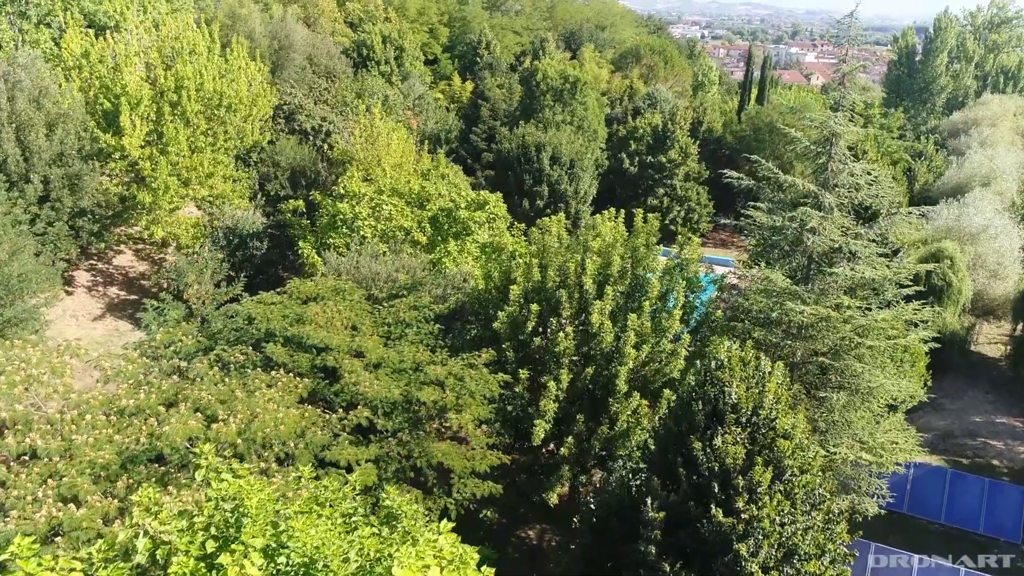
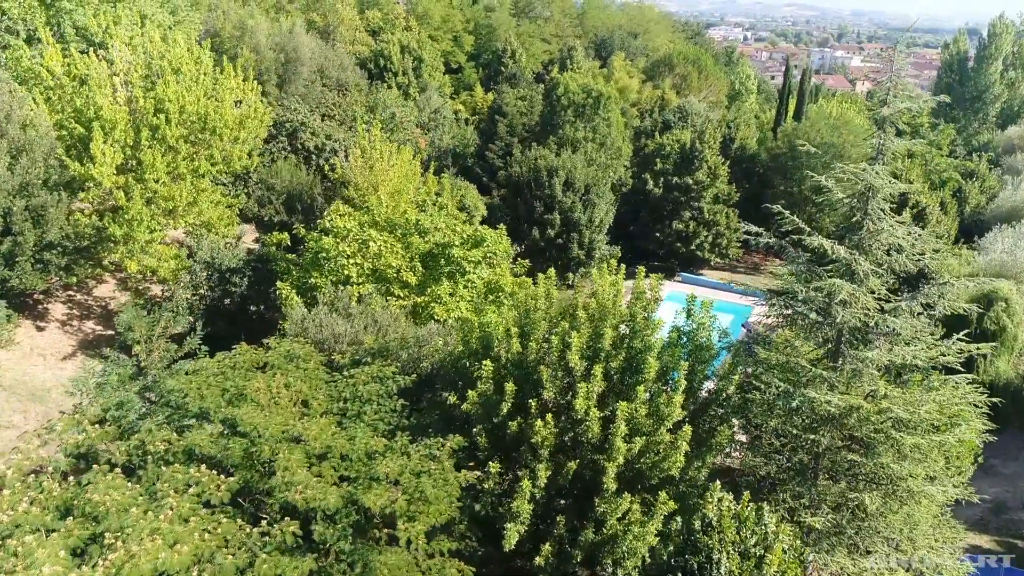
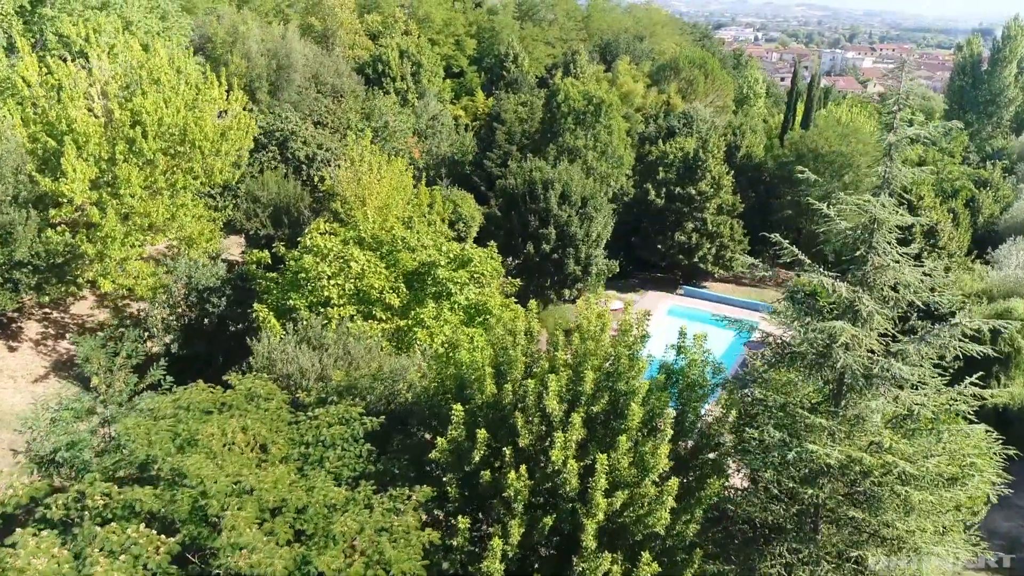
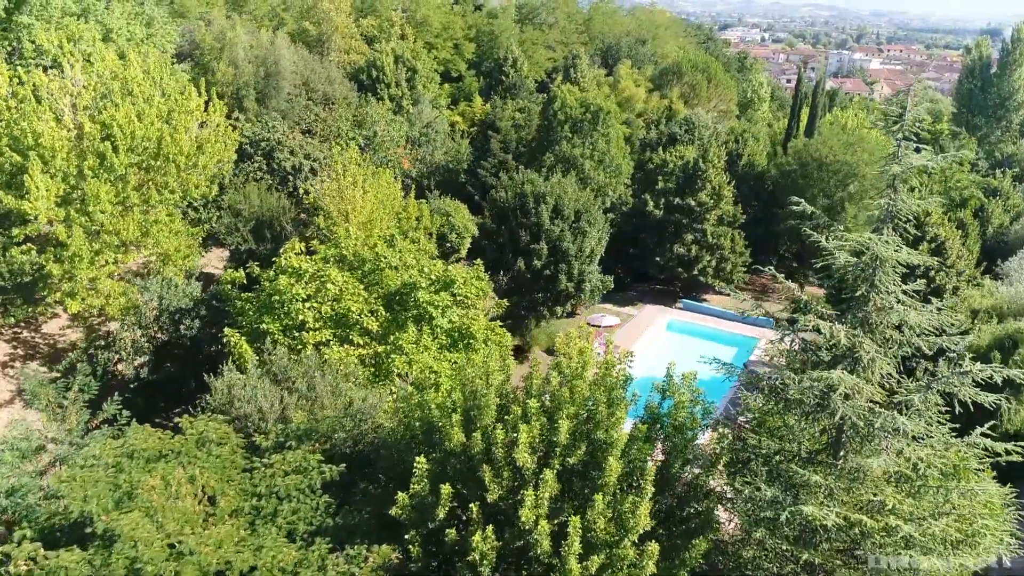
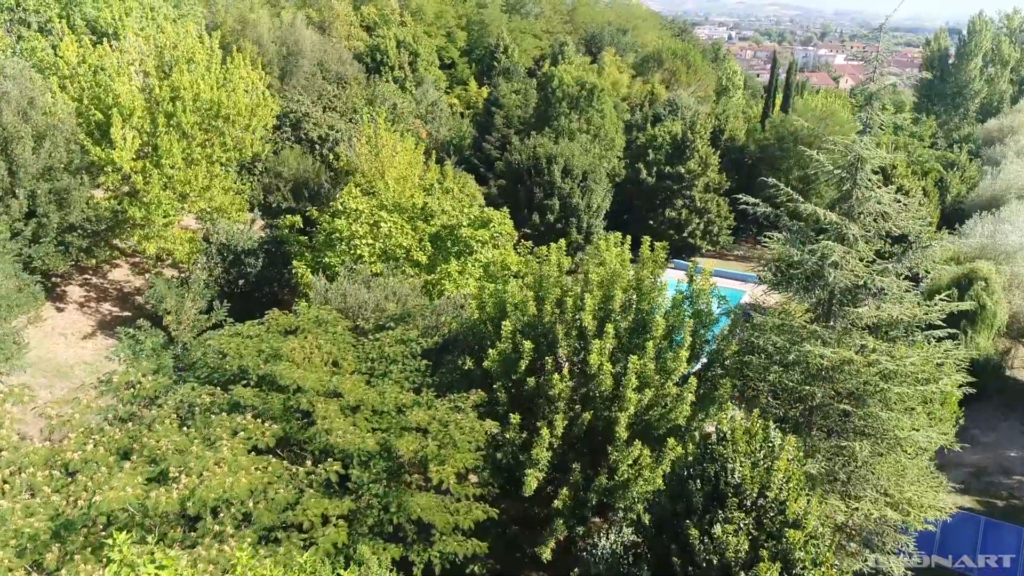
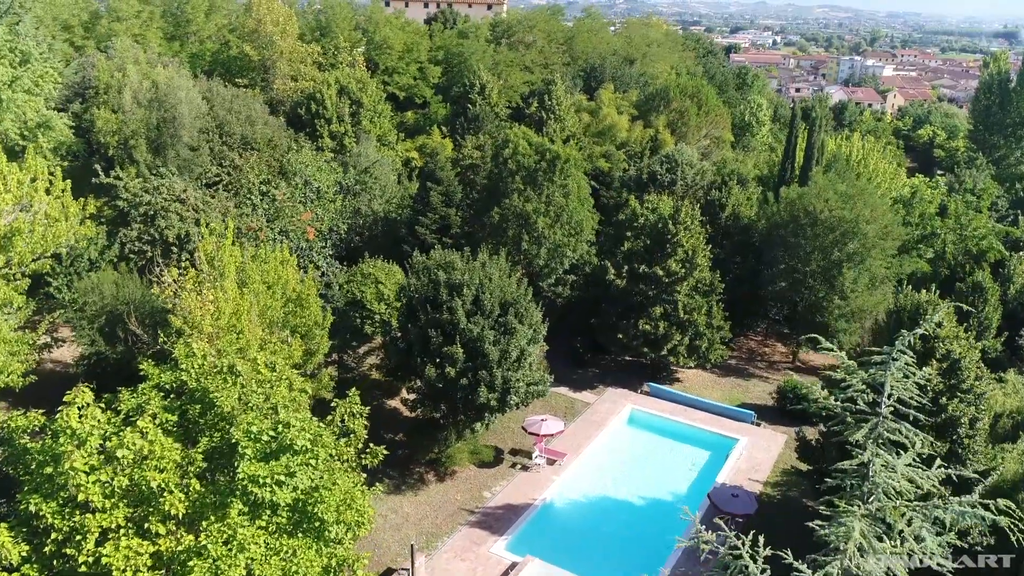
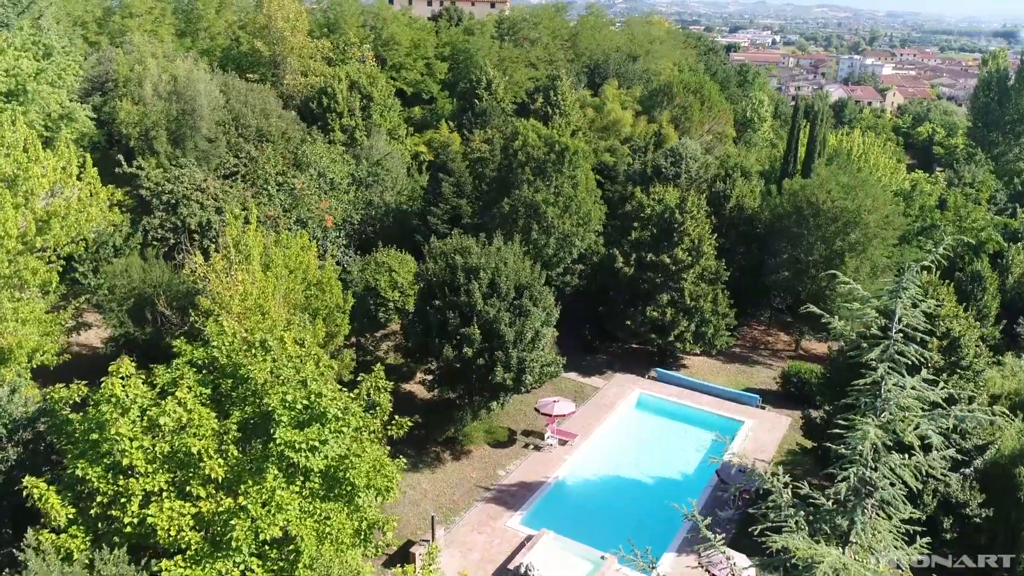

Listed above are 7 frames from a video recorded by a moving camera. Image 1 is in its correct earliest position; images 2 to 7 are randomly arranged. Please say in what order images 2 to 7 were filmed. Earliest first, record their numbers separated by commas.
5, 2, 3, 4, 7, 6
